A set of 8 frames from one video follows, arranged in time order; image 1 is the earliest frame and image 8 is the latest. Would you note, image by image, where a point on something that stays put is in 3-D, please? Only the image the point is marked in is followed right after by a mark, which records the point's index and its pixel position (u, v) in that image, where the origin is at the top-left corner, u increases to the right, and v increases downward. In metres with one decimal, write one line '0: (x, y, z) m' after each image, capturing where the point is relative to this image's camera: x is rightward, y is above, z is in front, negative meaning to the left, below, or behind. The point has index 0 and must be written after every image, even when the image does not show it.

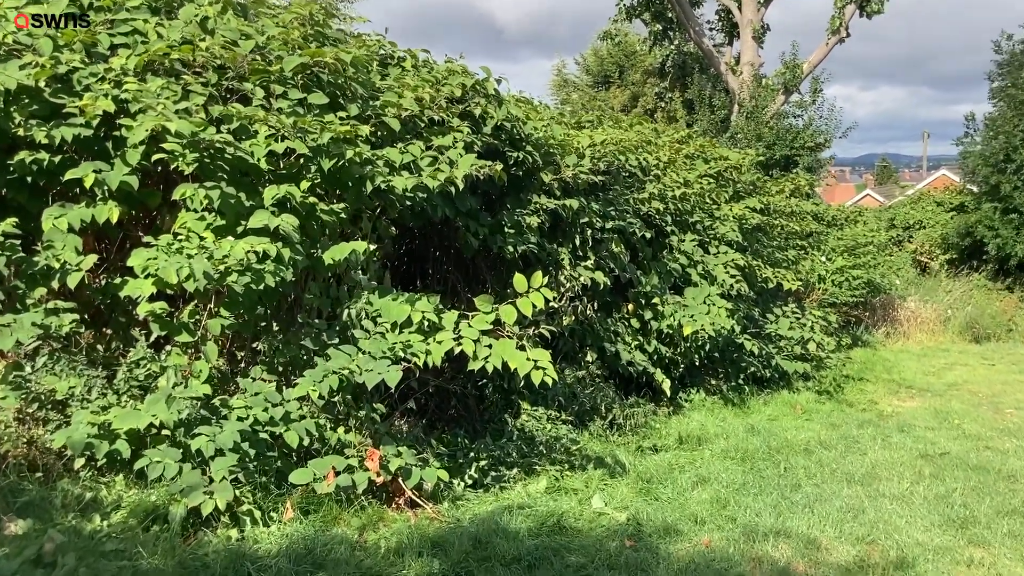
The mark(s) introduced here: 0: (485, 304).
0: (-0.1, -0.1, +3.2) m
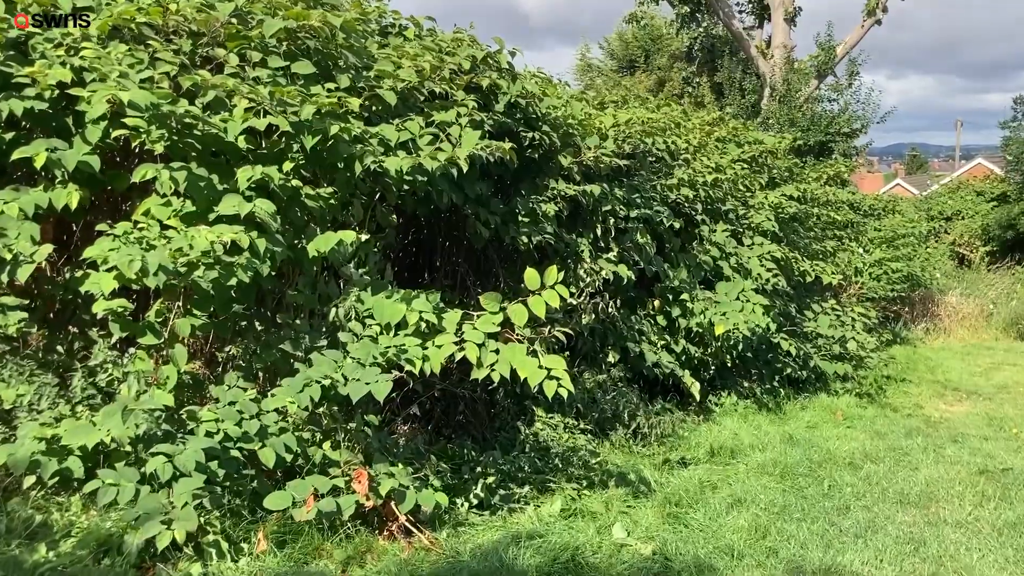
0: (-0.1, 0.0, +2.8) m
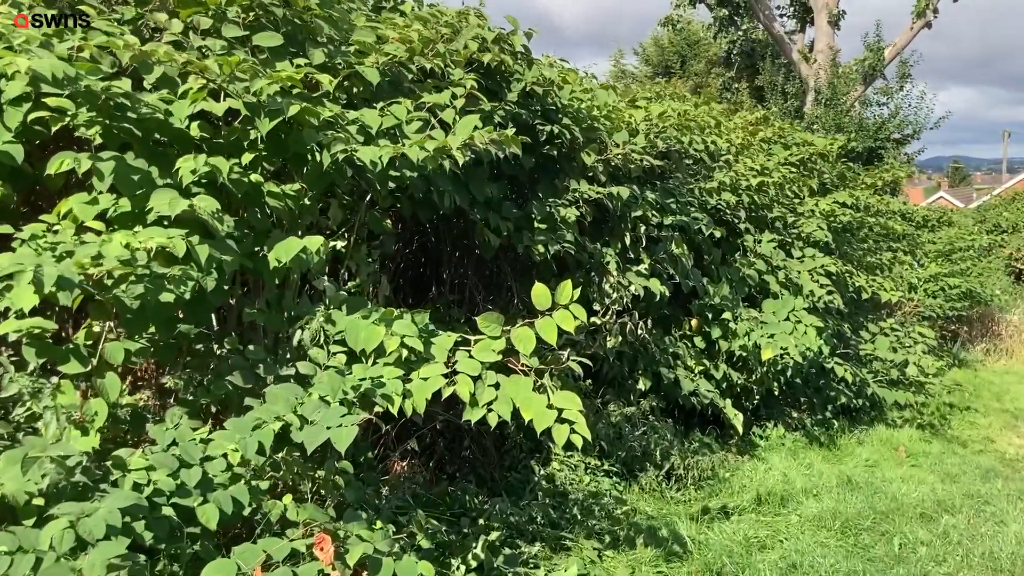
0: (-0.1, -0.1, +2.3) m
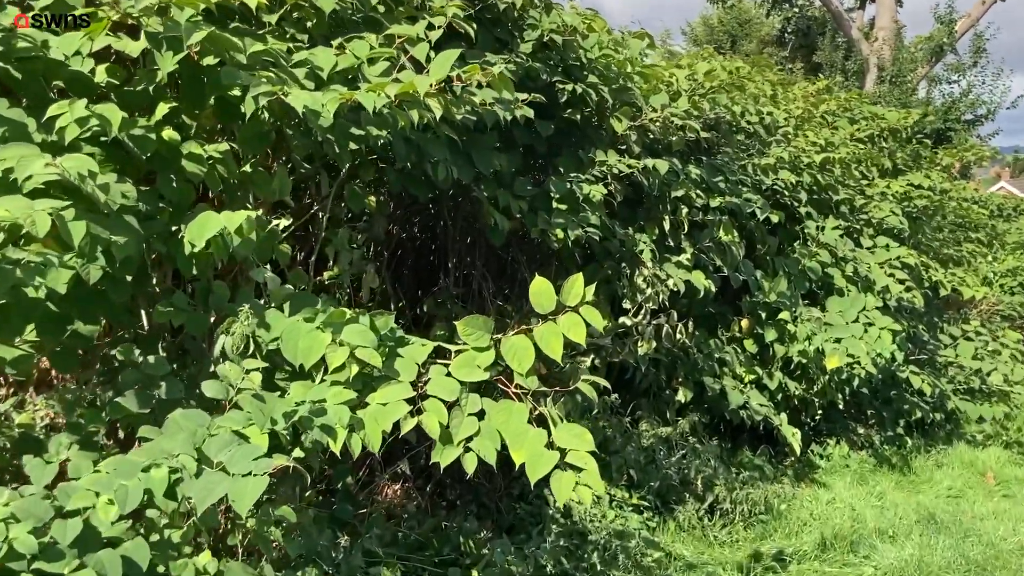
0: (-0.1, -0.1, +1.7) m
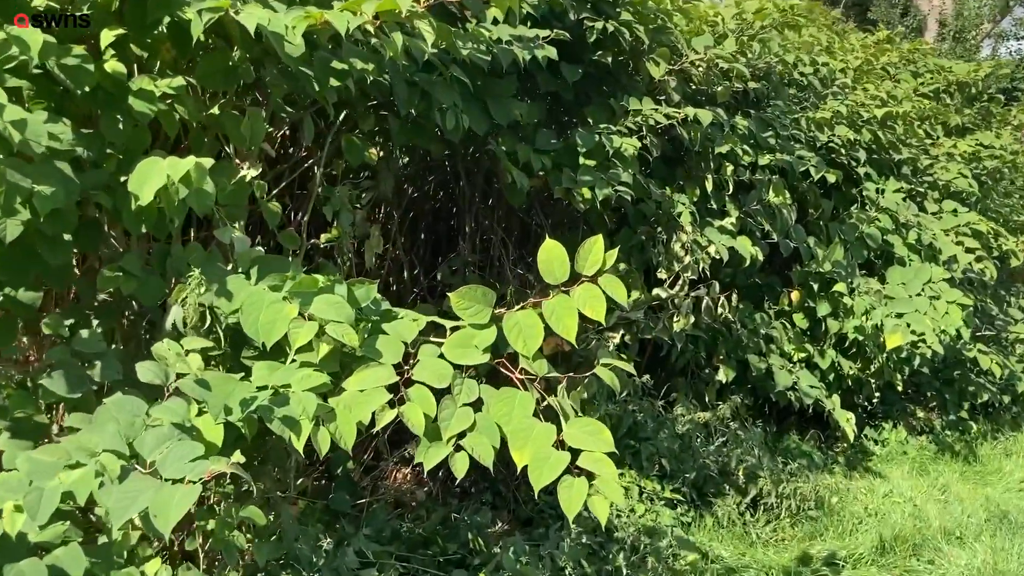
0: (-0.1, 0.0, +1.4) m
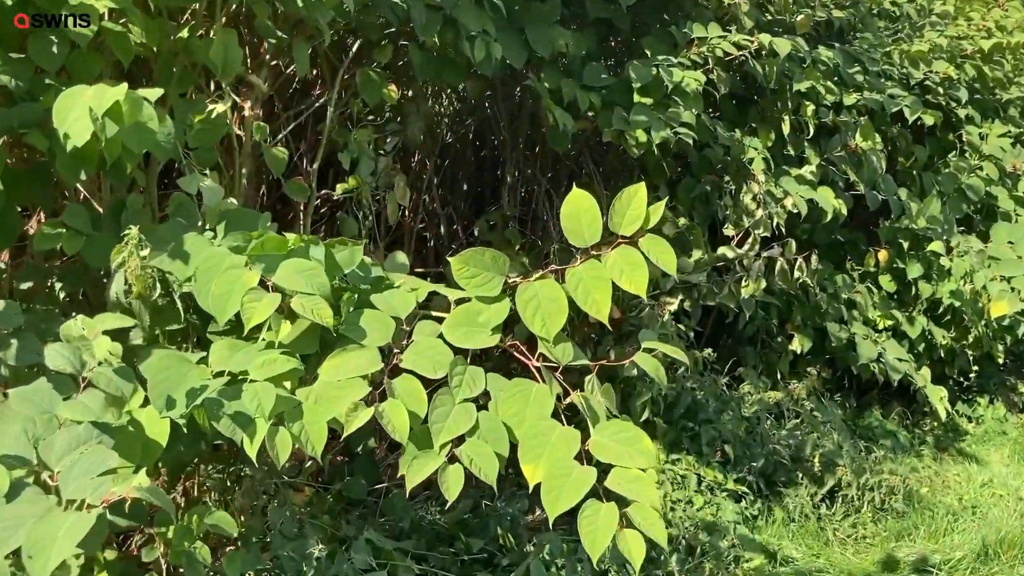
0: (-0.1, 0.0, +1.1) m
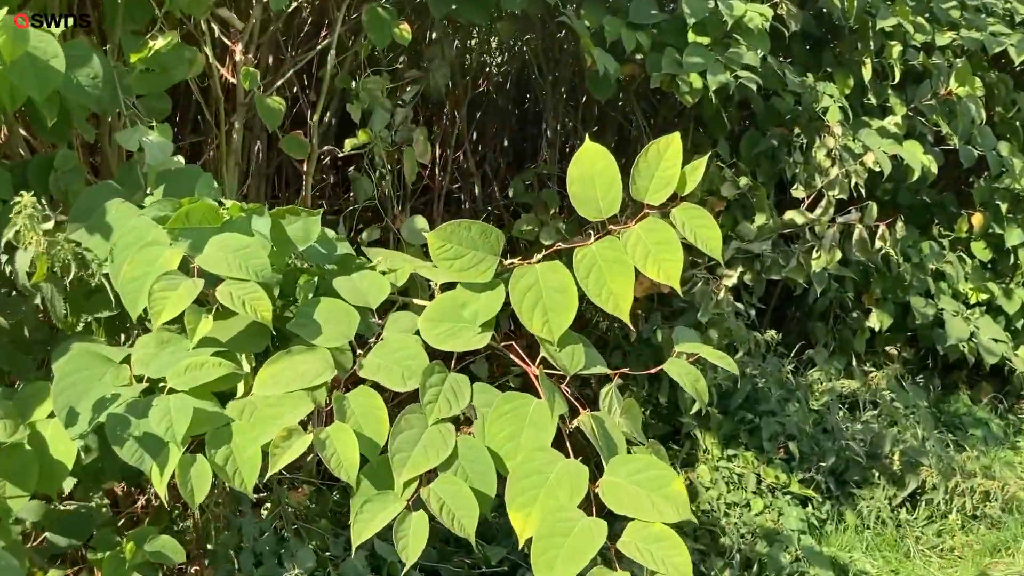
0: (-0.1, 0.0, +0.8) m
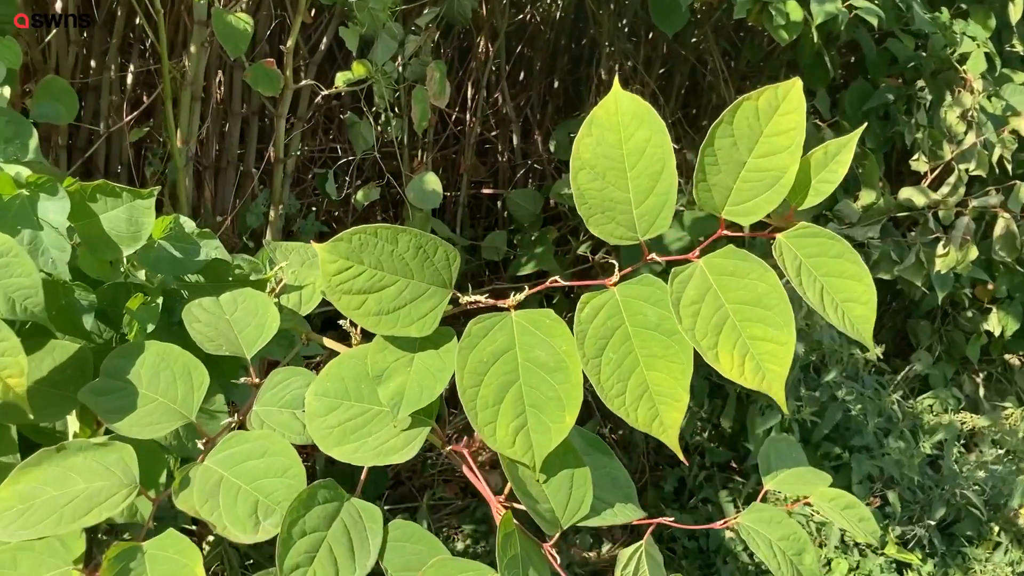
0: (-0.1, 0.0, +0.4) m
